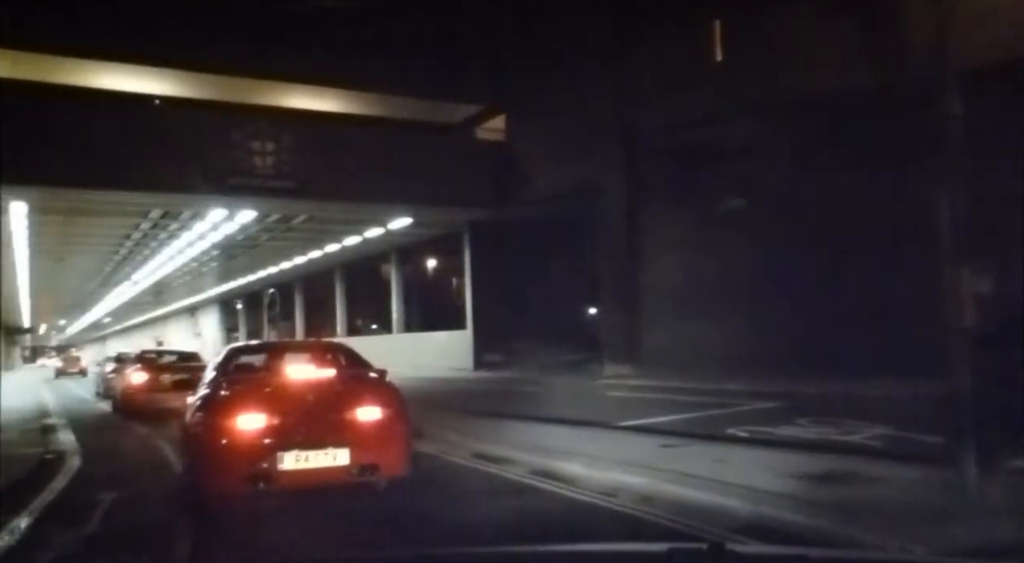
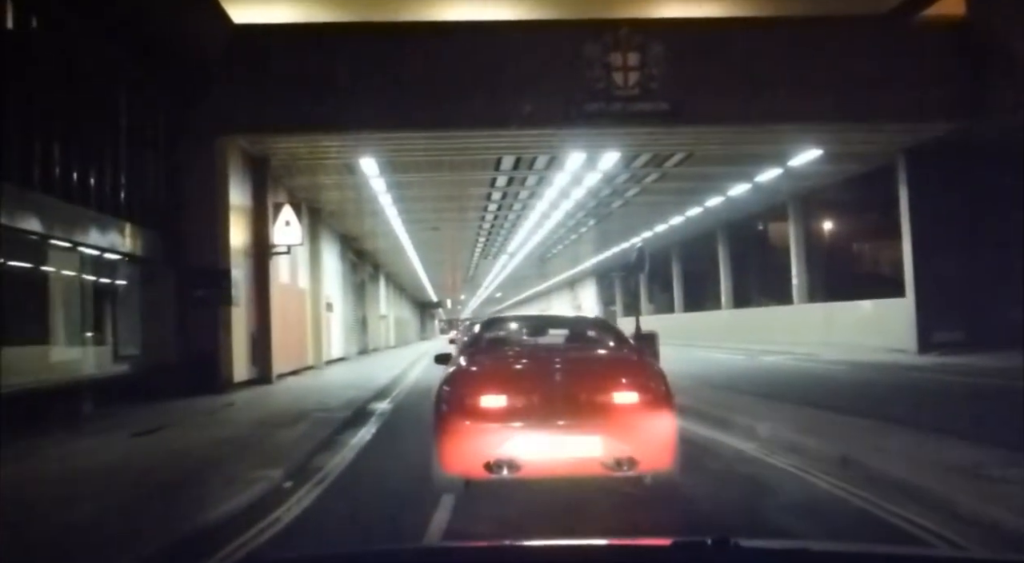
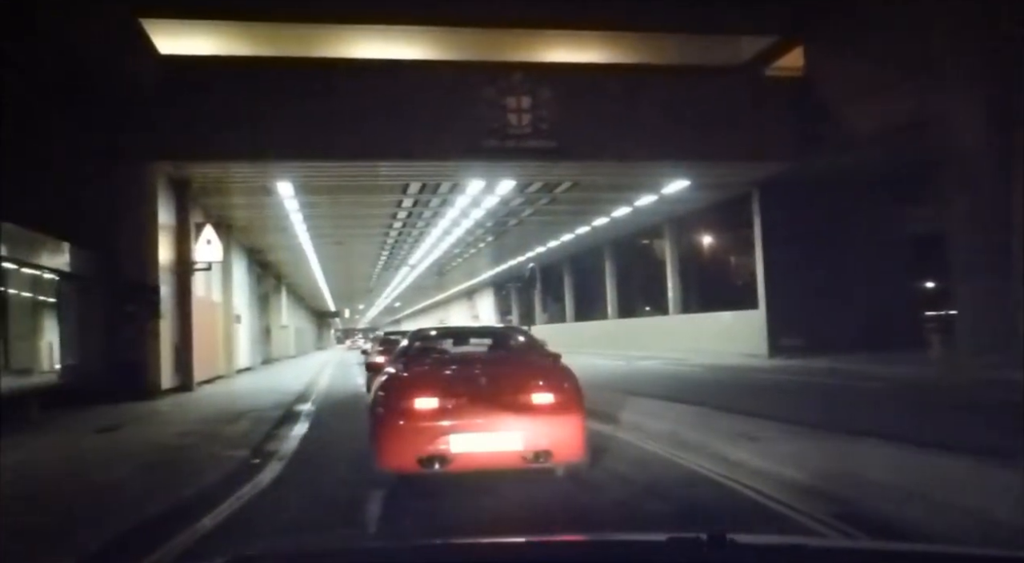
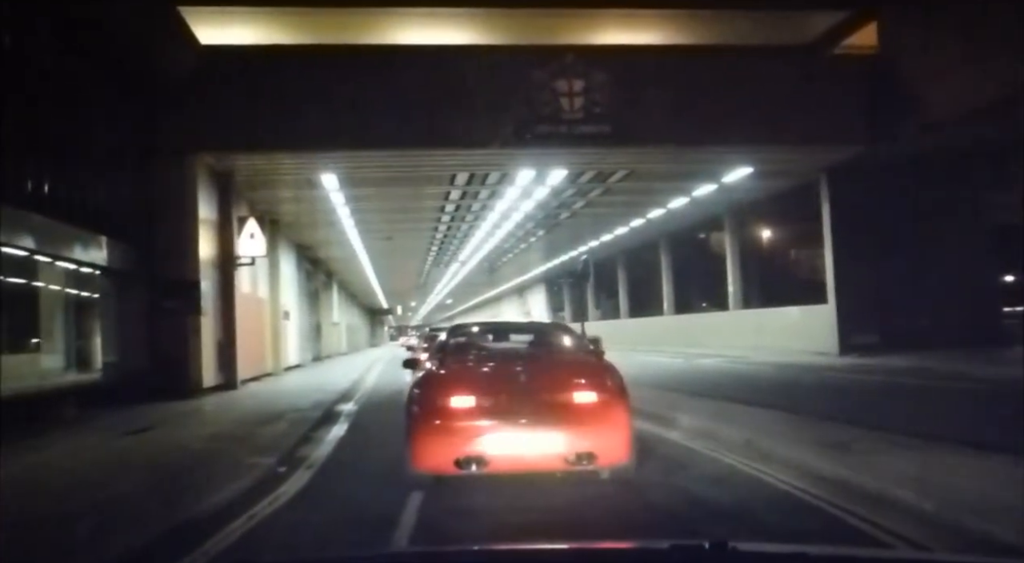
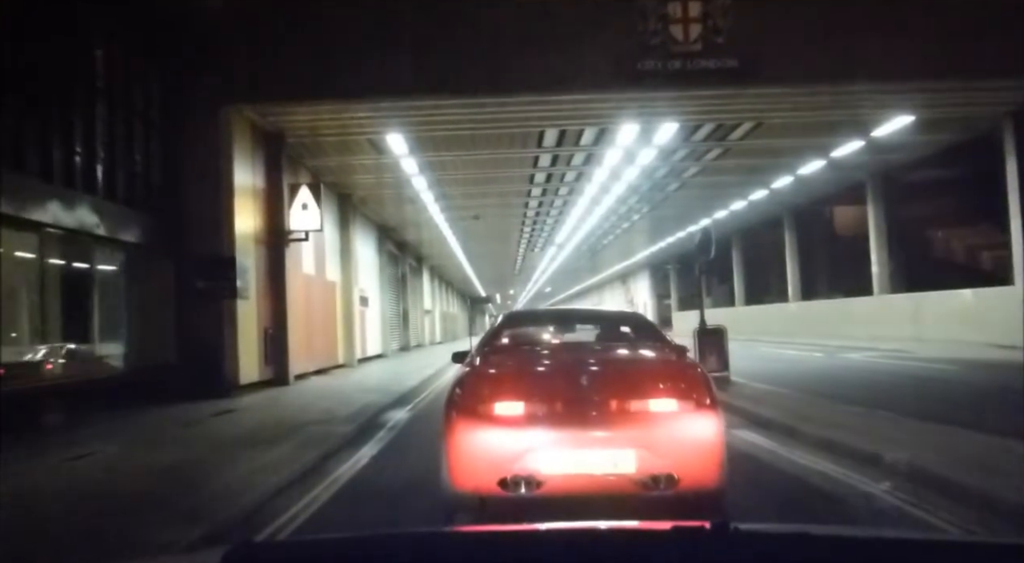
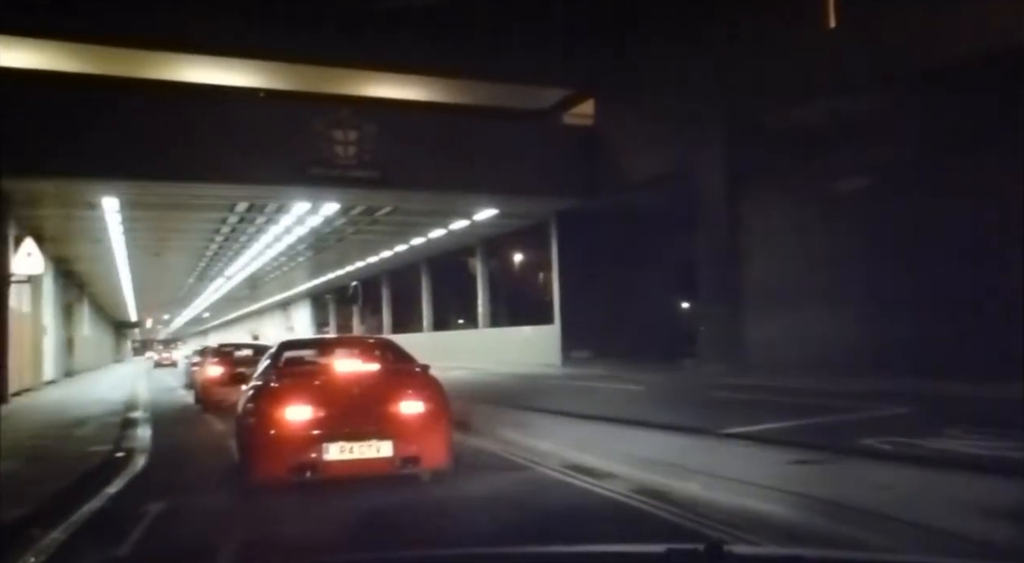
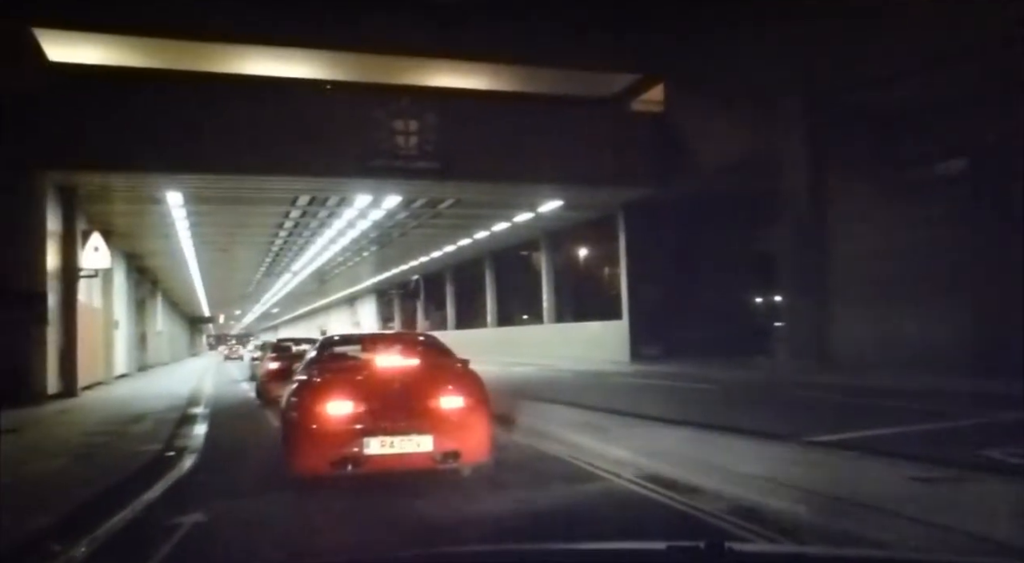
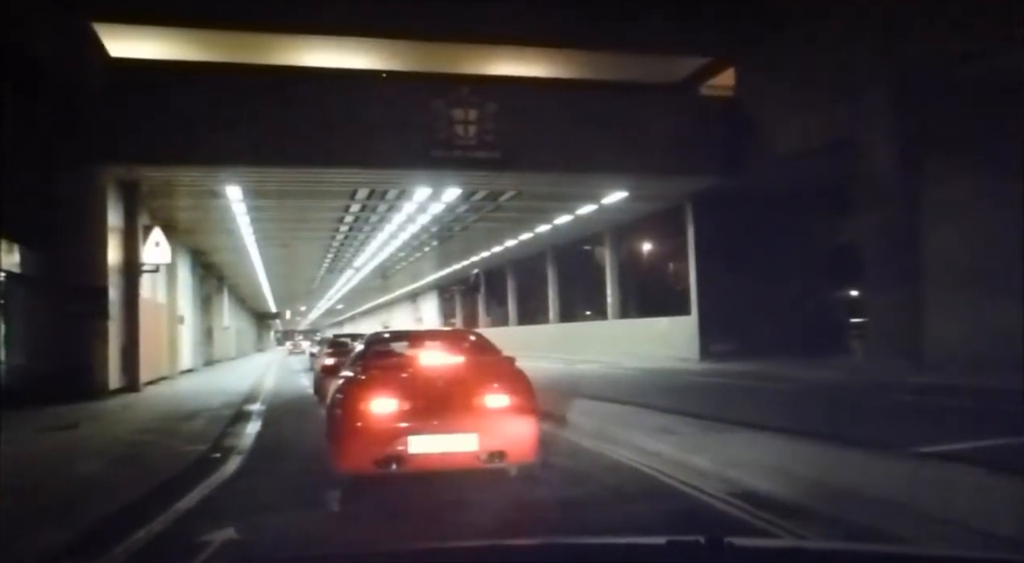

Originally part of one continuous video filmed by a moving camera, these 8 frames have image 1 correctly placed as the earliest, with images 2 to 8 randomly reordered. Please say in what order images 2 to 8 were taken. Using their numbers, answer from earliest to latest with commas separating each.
6, 7, 8, 3, 4, 2, 5
